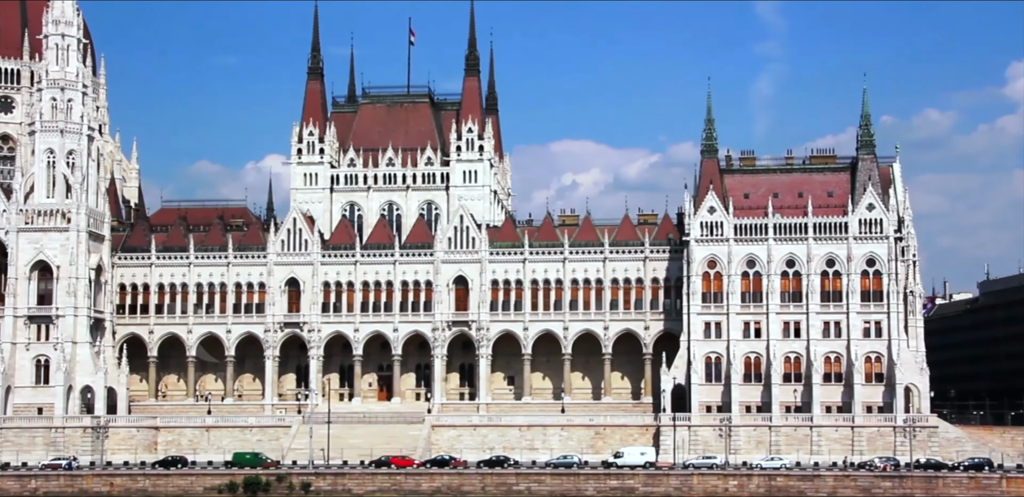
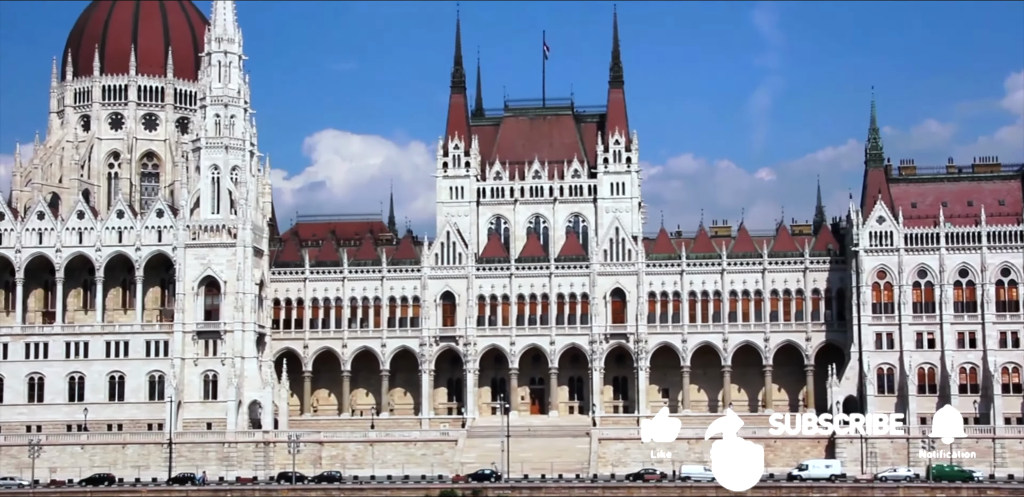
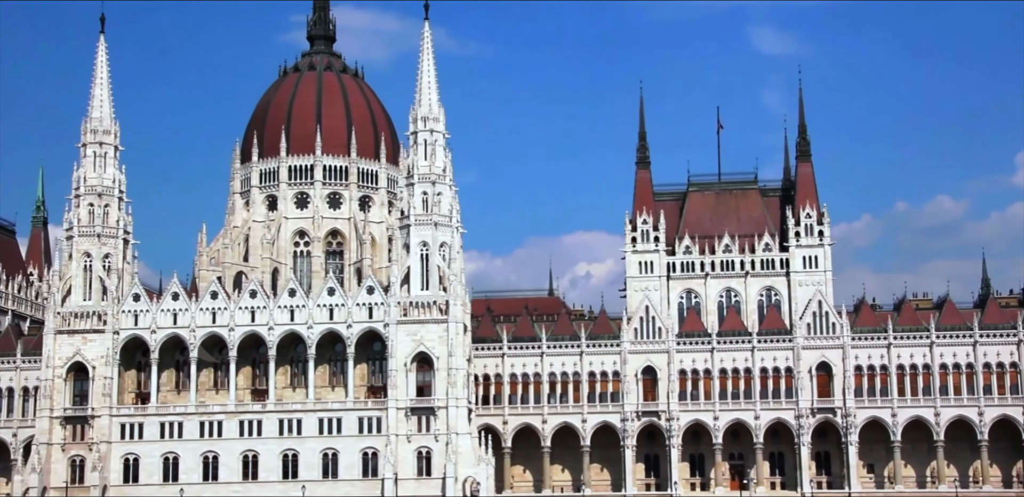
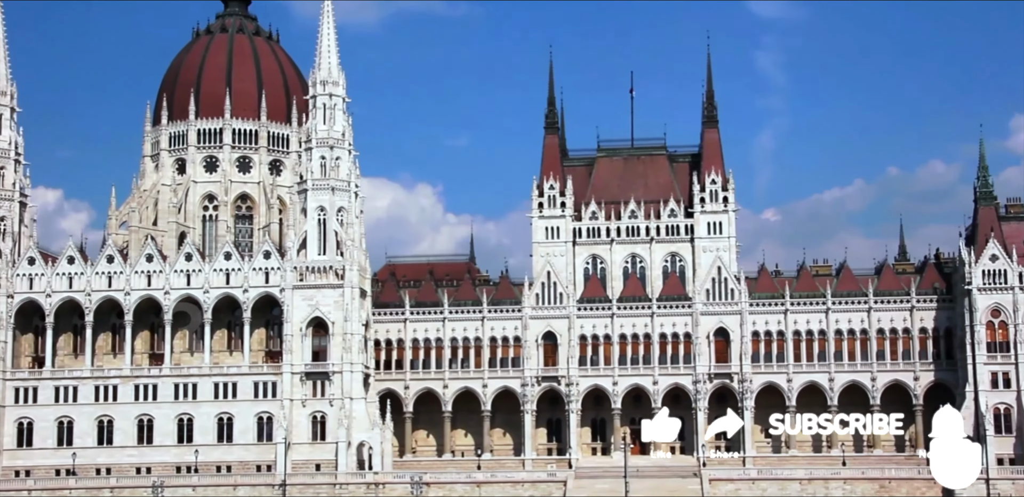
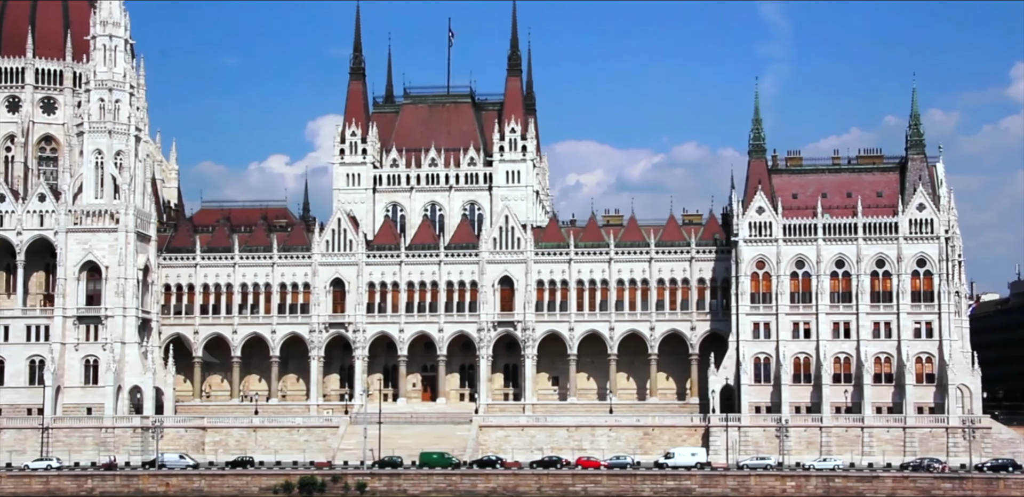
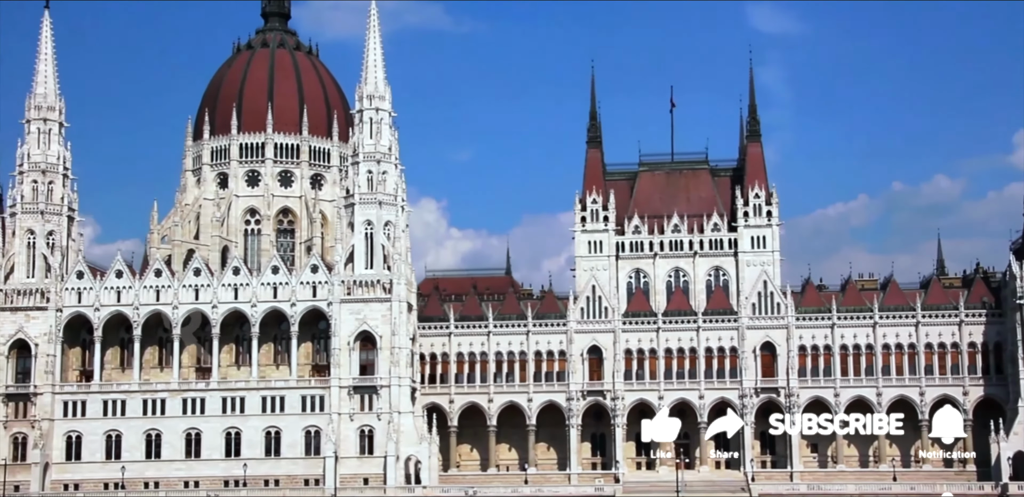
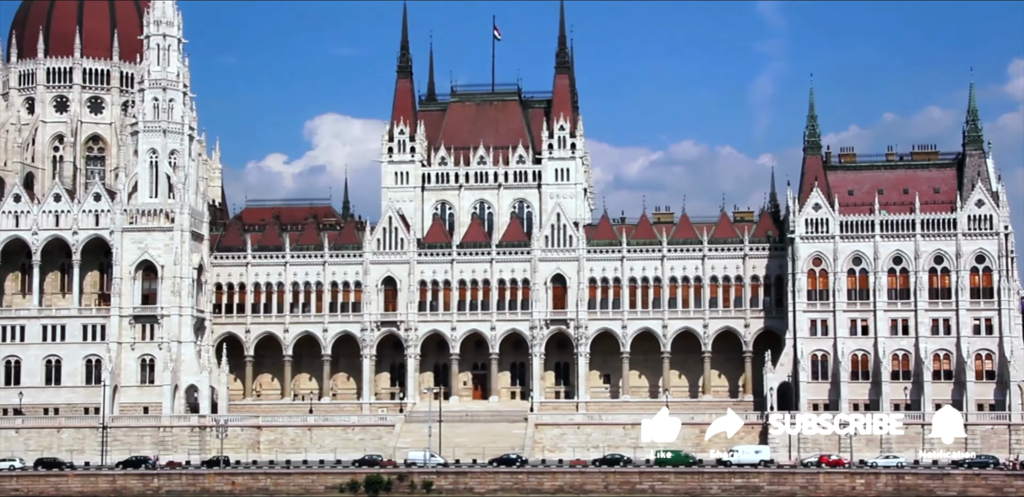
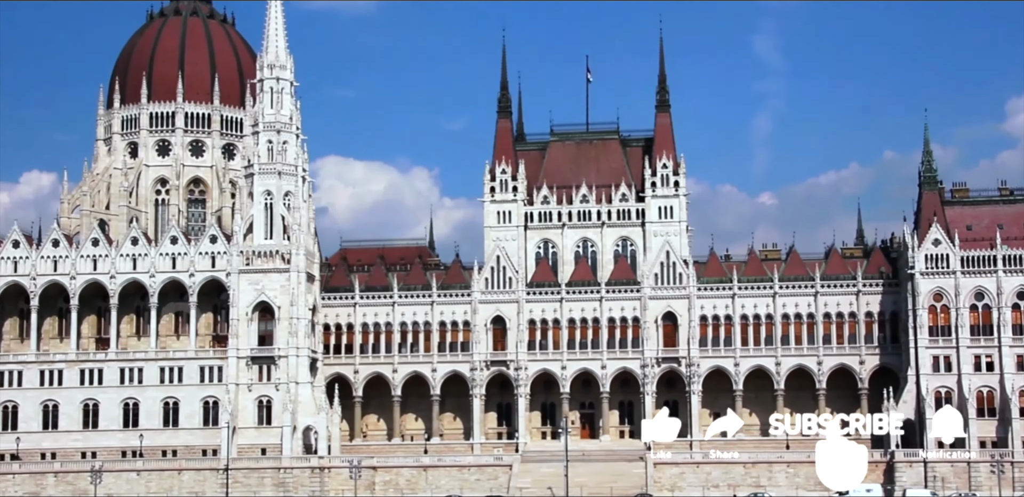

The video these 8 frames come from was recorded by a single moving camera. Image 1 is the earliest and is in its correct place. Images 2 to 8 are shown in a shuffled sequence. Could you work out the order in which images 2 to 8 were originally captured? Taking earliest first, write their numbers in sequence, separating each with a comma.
5, 7, 2, 8, 4, 6, 3
